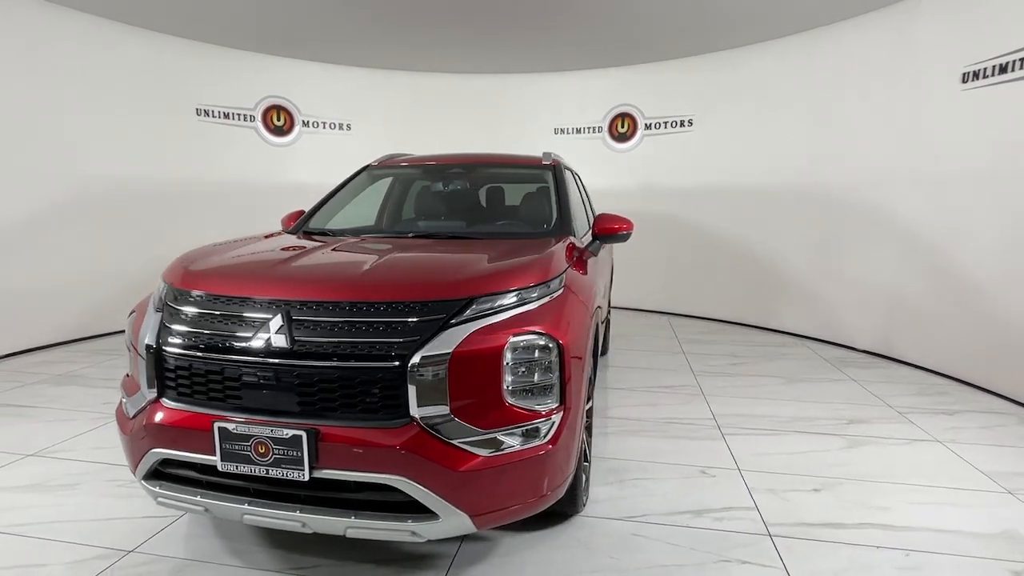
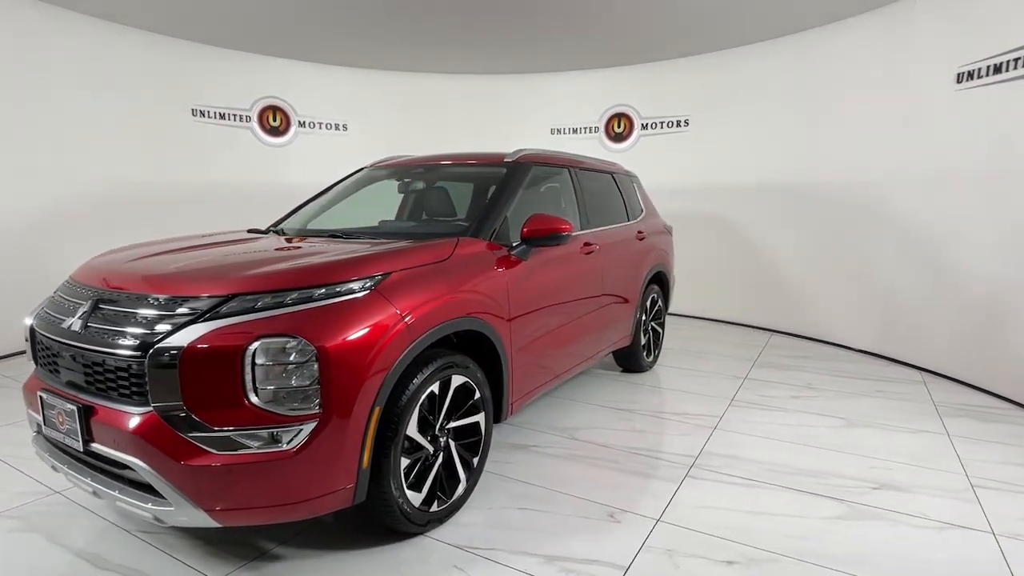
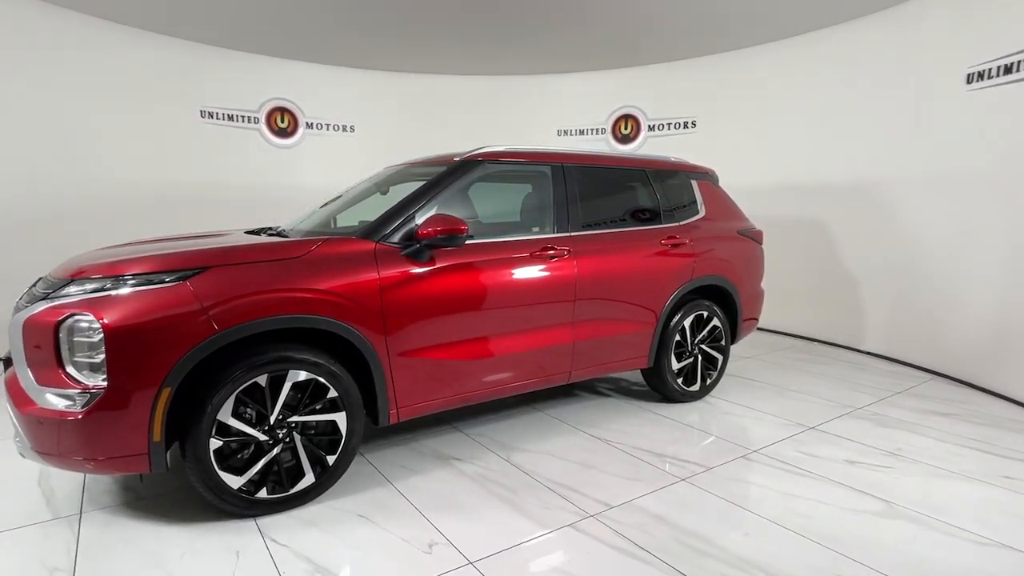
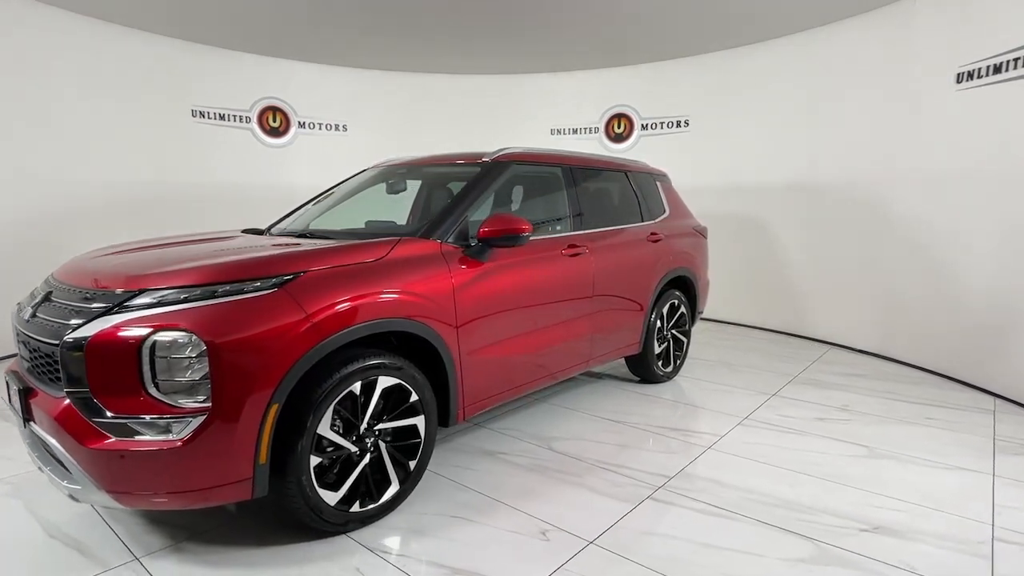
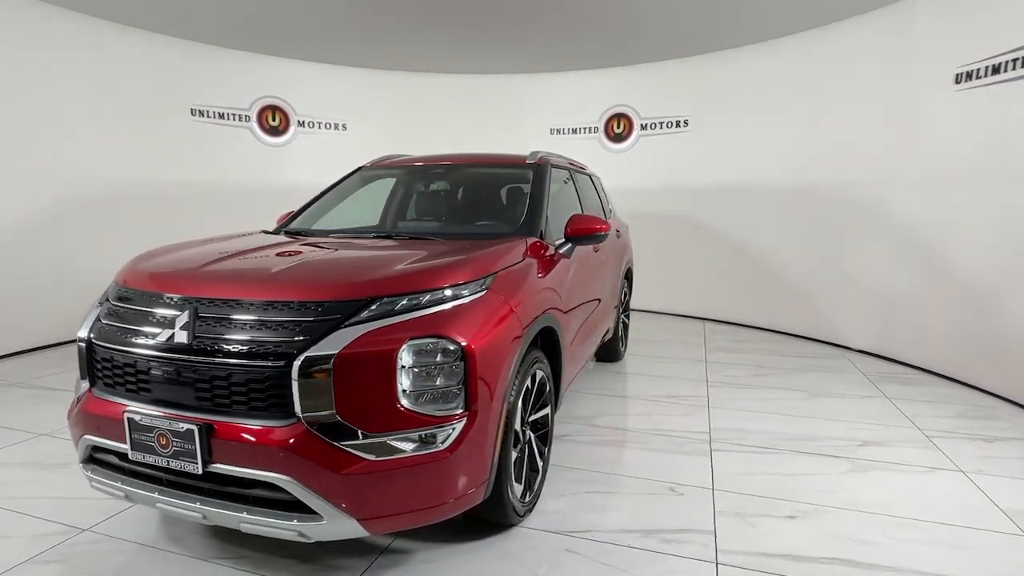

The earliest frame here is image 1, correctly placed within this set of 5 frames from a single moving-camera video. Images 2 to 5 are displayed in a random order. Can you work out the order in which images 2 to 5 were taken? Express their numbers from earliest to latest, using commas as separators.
5, 2, 4, 3
